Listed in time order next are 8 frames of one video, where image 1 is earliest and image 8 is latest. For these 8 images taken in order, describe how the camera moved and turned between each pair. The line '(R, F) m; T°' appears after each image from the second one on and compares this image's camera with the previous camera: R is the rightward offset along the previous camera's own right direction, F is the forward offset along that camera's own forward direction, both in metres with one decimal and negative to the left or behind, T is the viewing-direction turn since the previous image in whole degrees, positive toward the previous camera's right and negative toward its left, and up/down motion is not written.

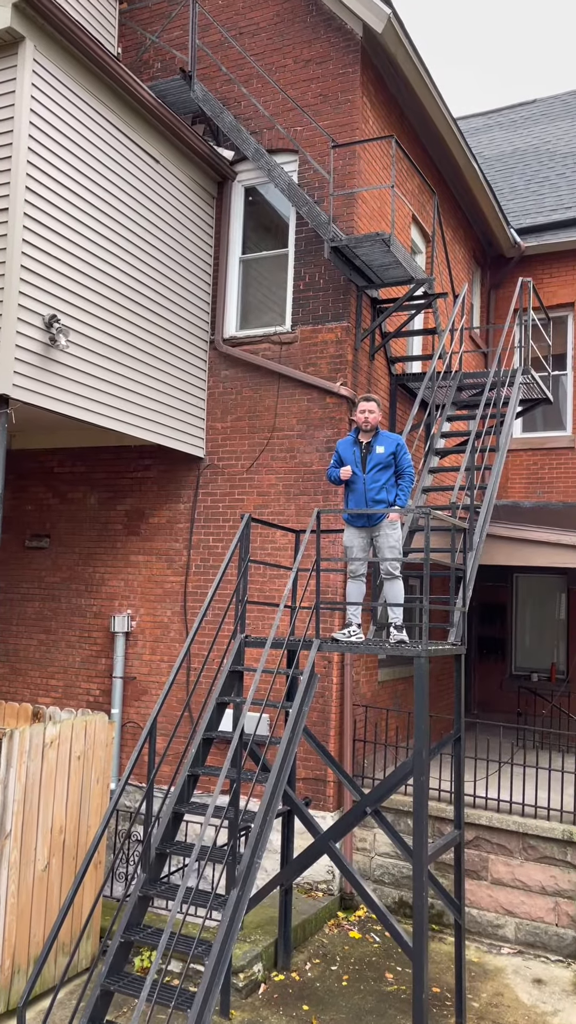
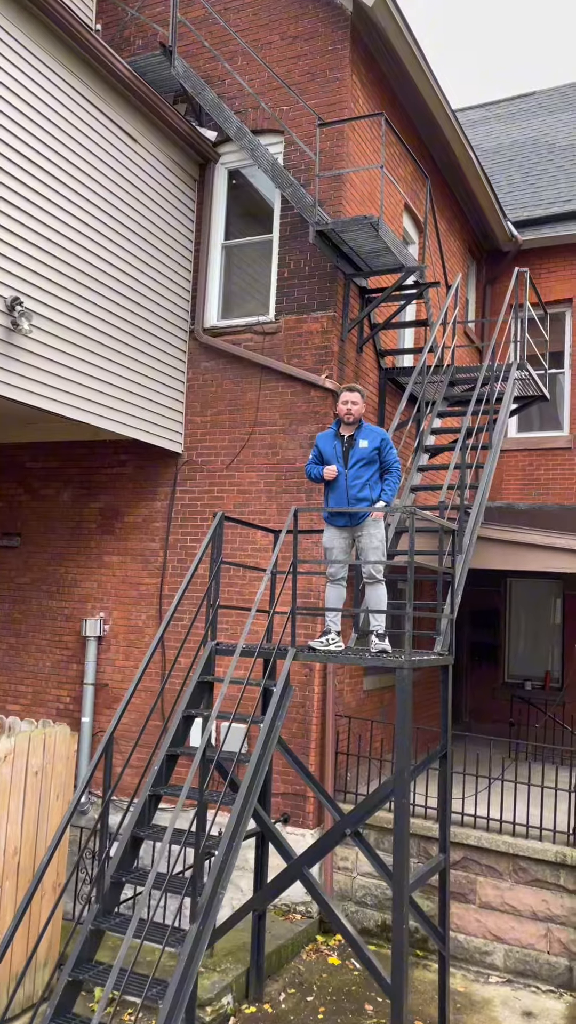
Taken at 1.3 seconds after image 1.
(+0.1, +0.4) m; 0°
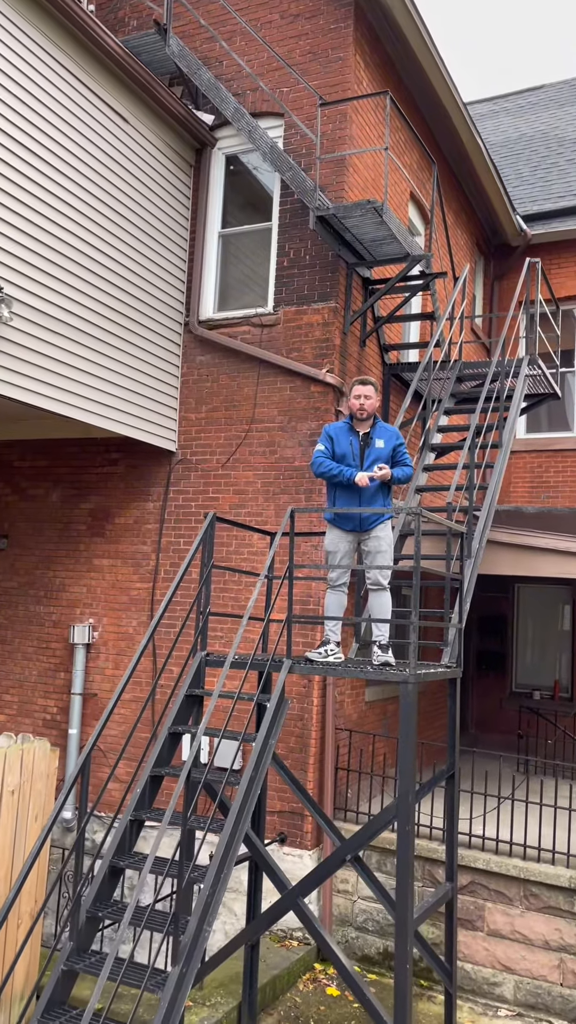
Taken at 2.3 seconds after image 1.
(0.0, +0.4) m; 0°
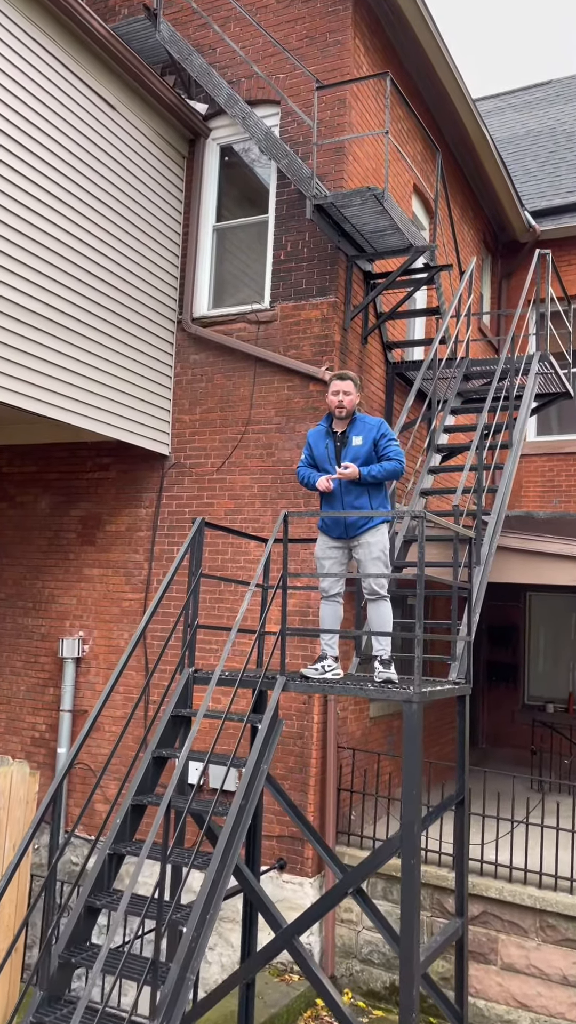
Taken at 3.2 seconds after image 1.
(+0.1, +0.4) m; -1°
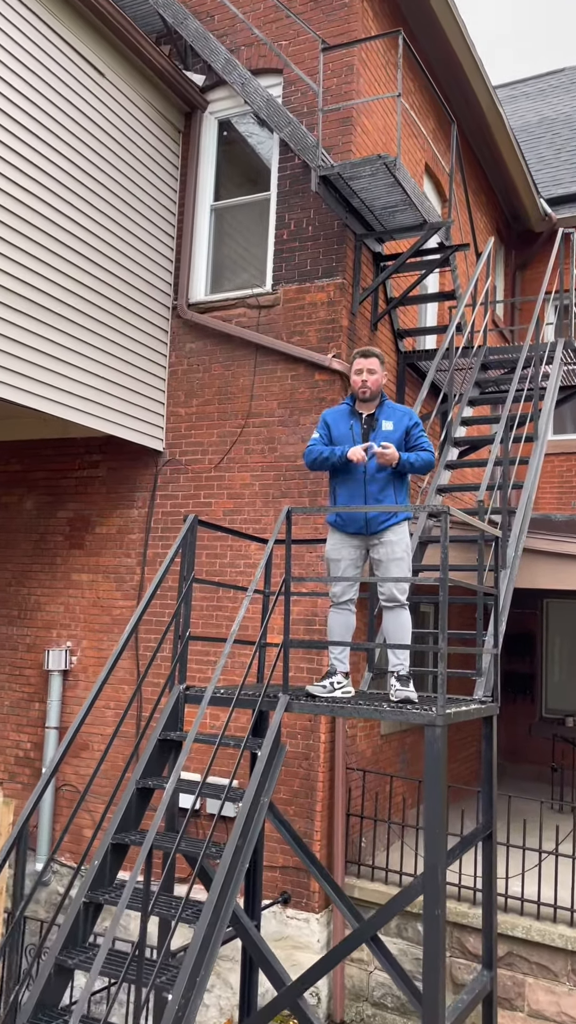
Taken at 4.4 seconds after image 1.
(0.0, +0.5) m; 0°
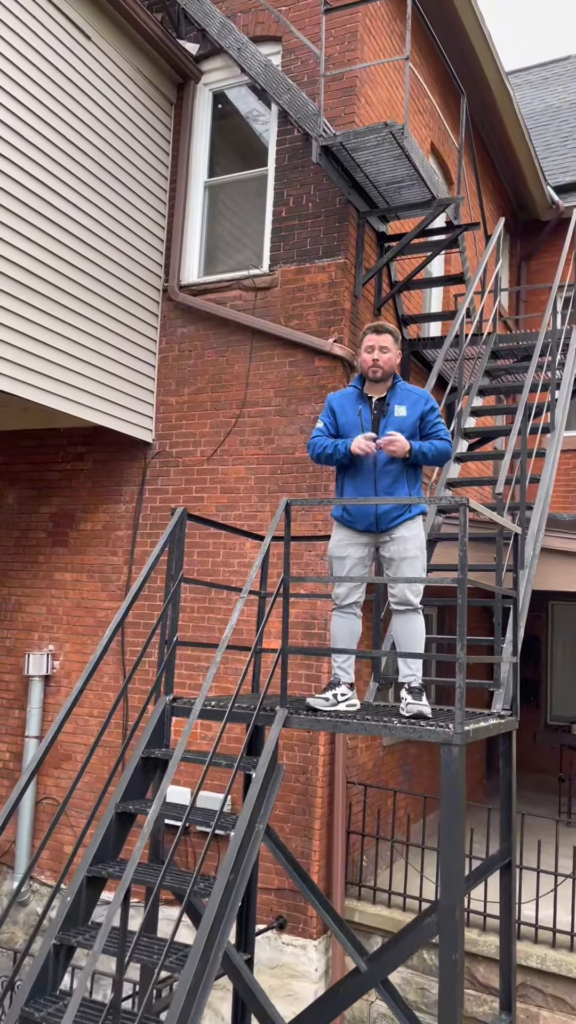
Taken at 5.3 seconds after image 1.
(0.0, +0.4) m; 0°
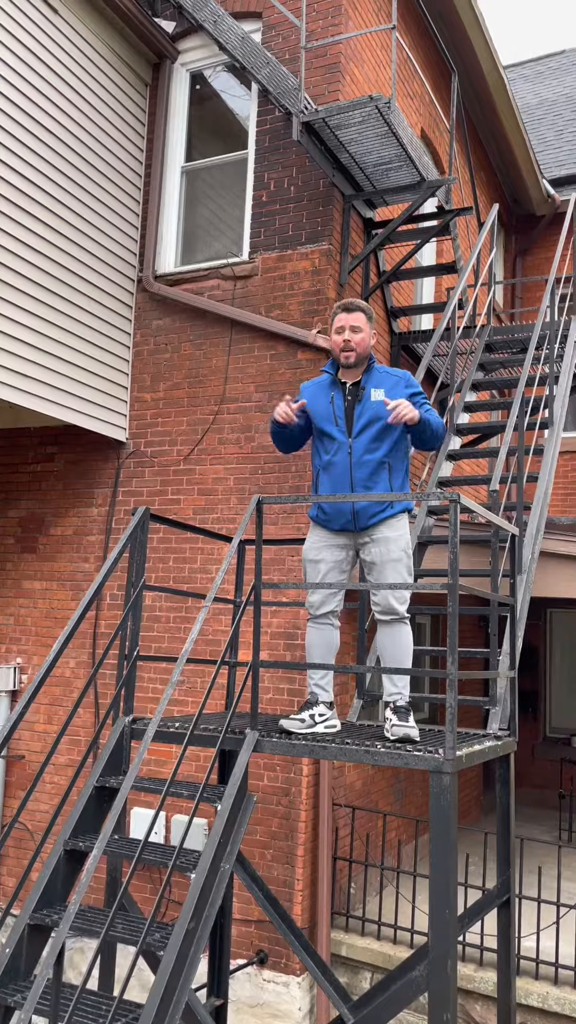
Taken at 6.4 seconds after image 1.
(+0.1, +0.4) m; 0°
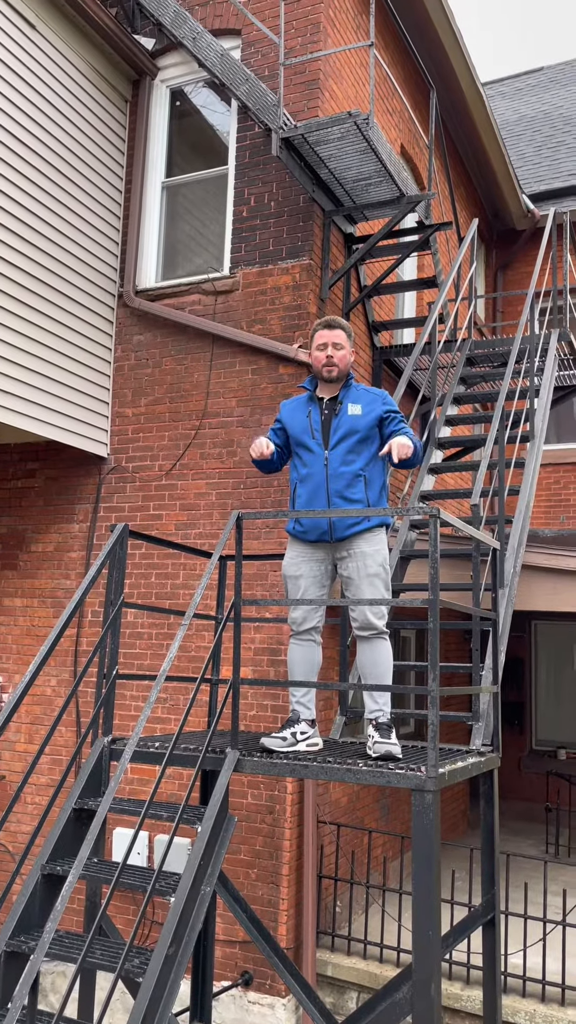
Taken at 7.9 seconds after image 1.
(0.0, 0.0) m; +1°
